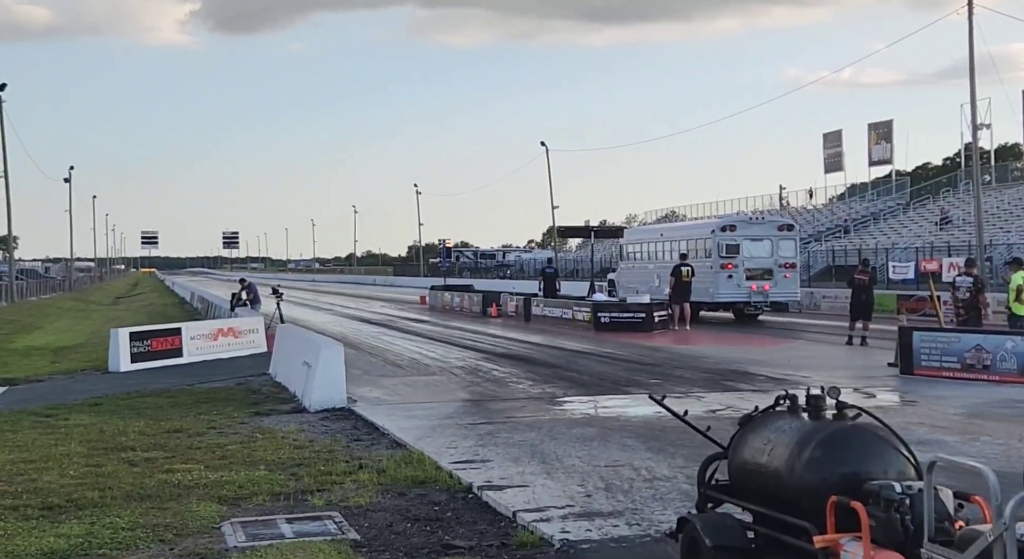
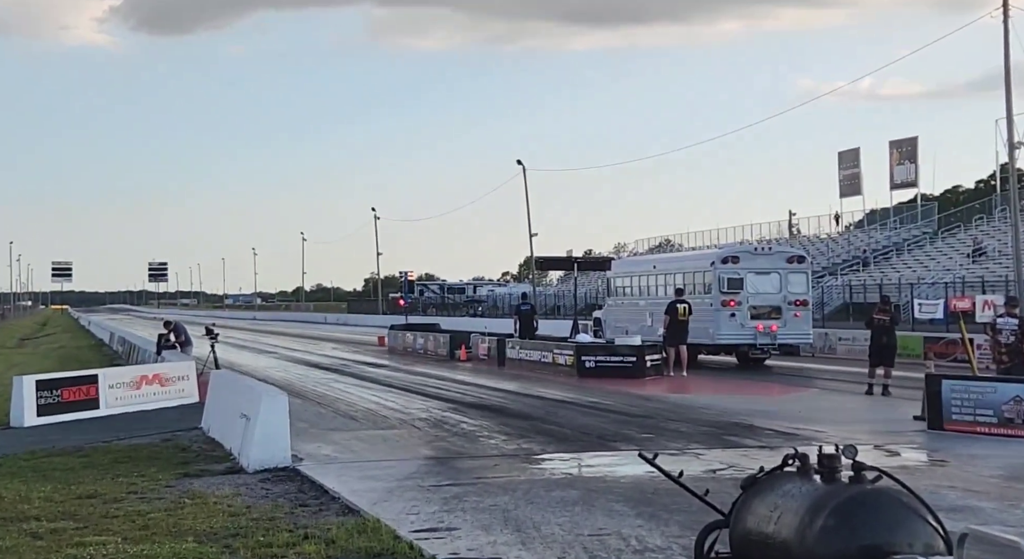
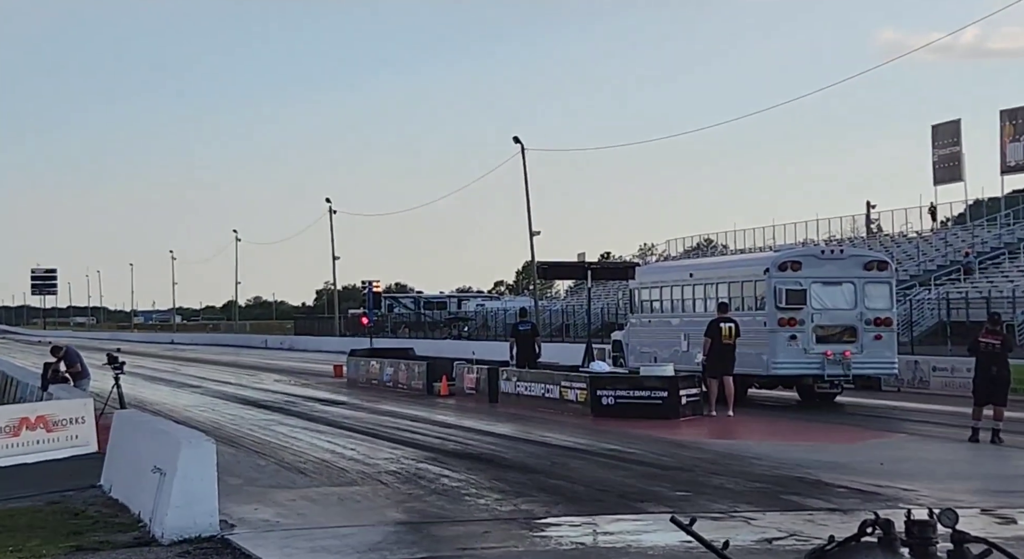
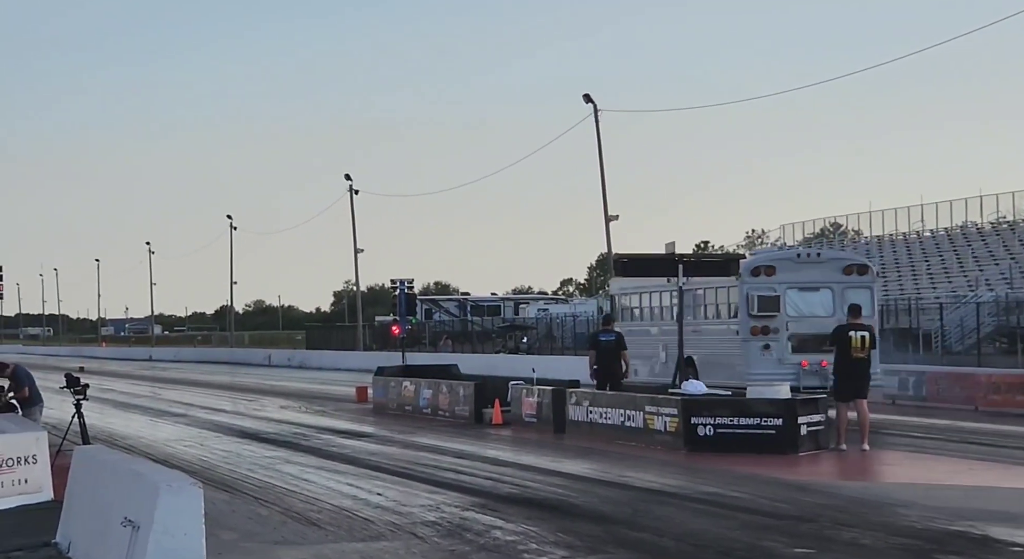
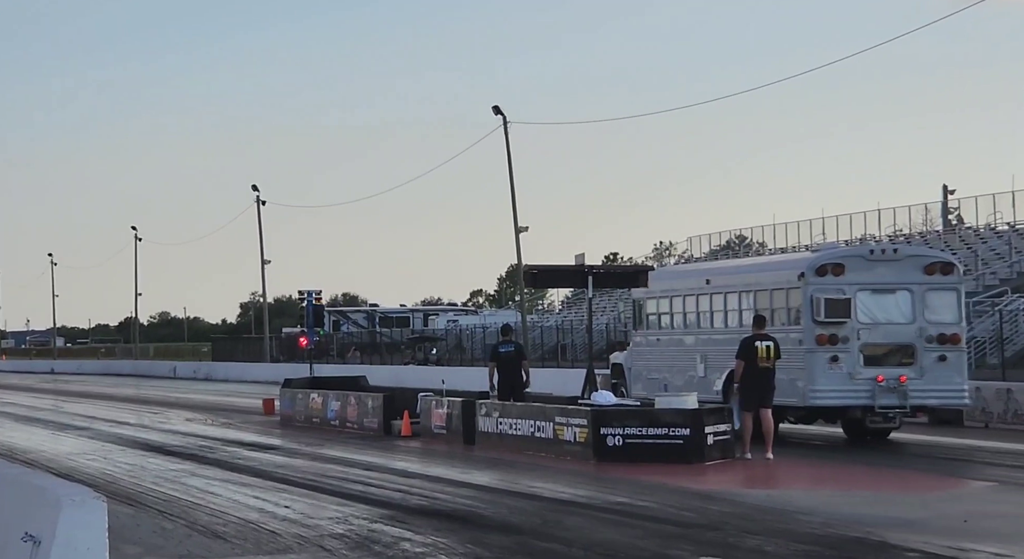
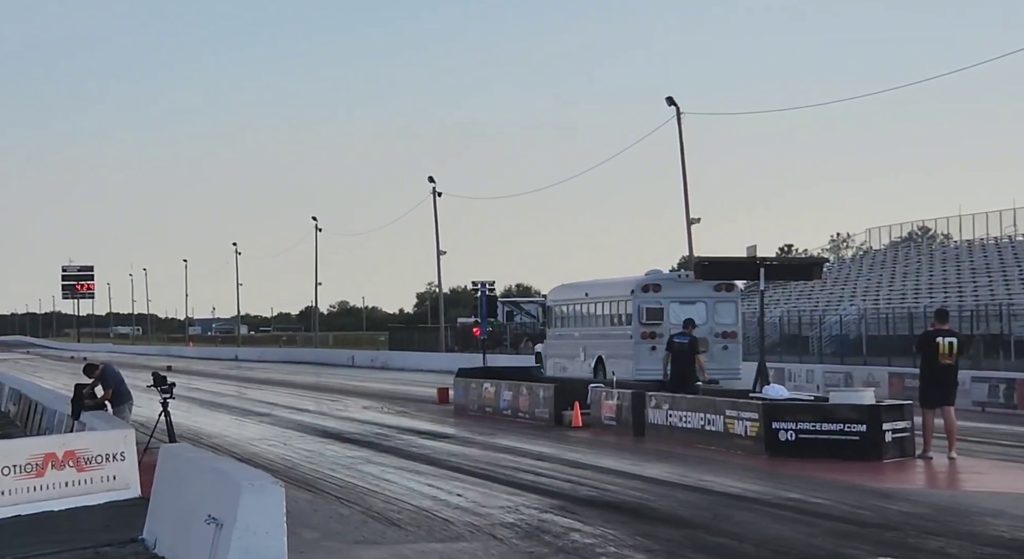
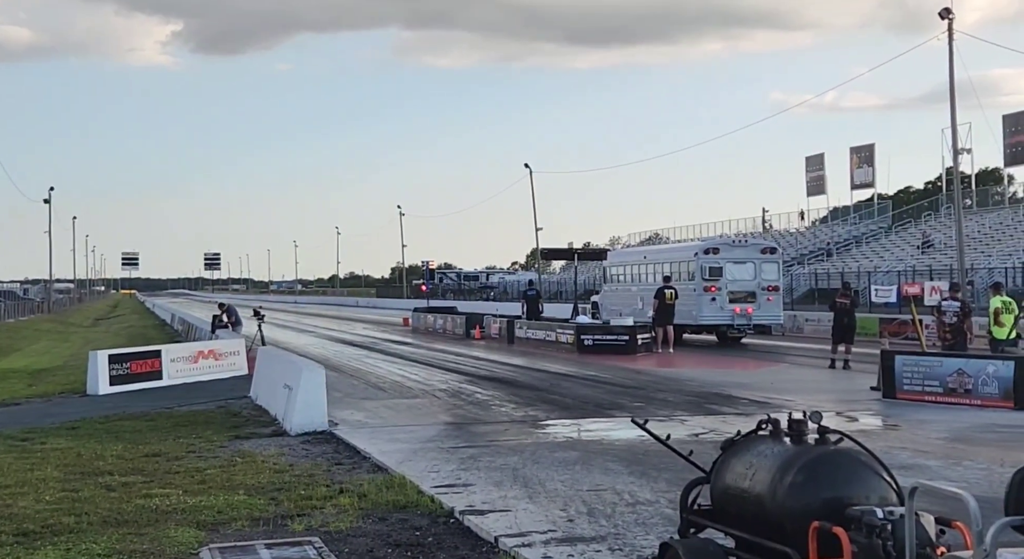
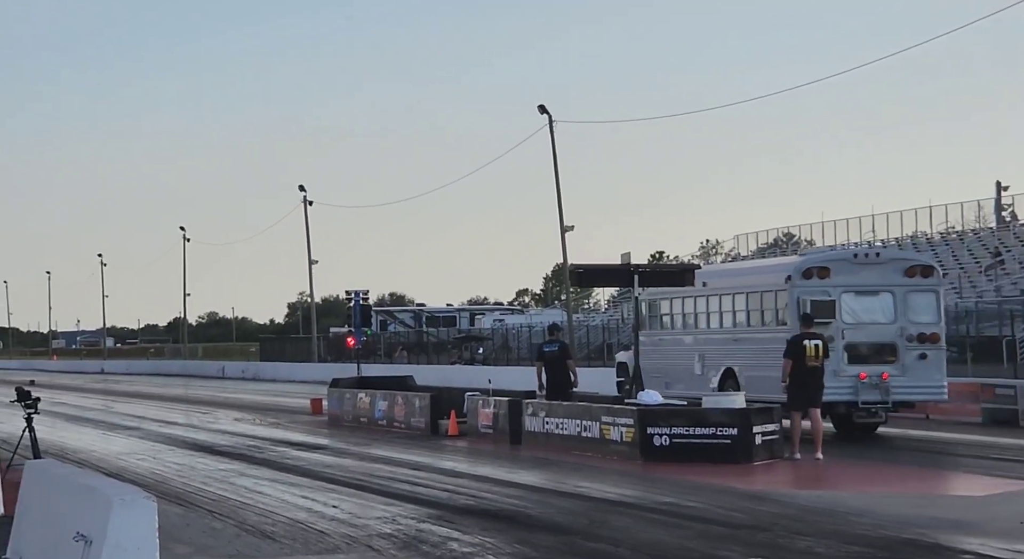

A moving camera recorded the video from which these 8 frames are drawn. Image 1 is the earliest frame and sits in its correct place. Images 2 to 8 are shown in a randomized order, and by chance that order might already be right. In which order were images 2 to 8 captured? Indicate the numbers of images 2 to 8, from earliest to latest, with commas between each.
7, 2, 3, 5, 8, 4, 6
